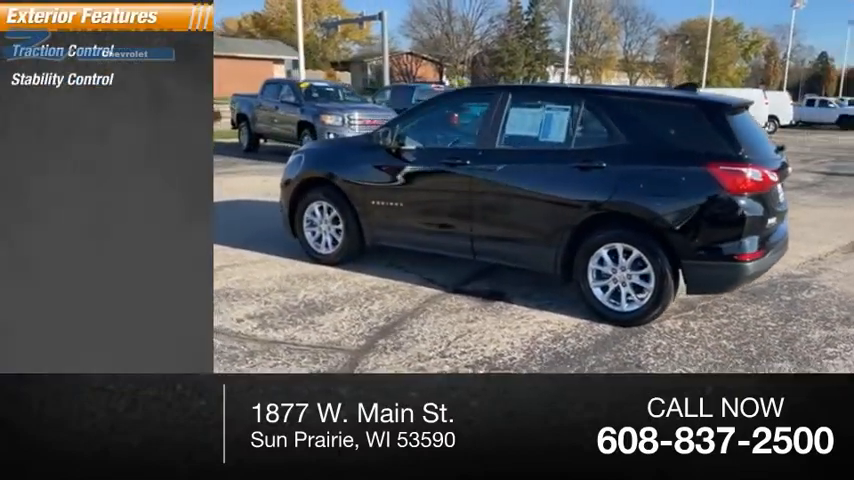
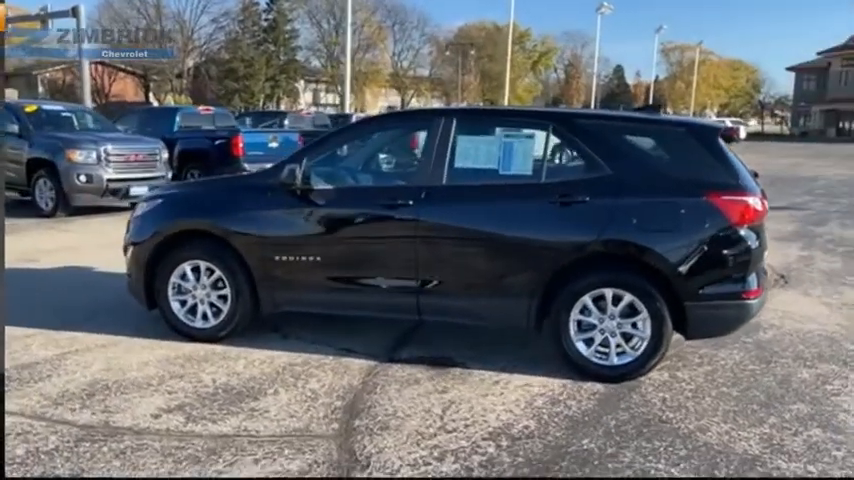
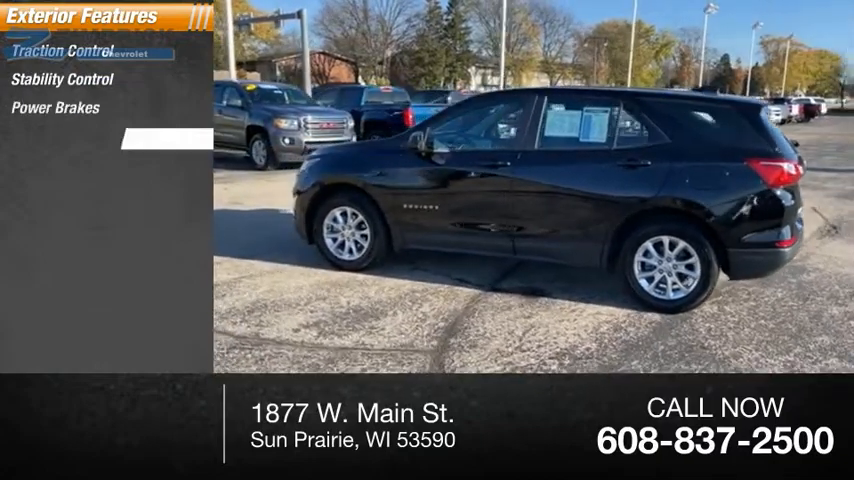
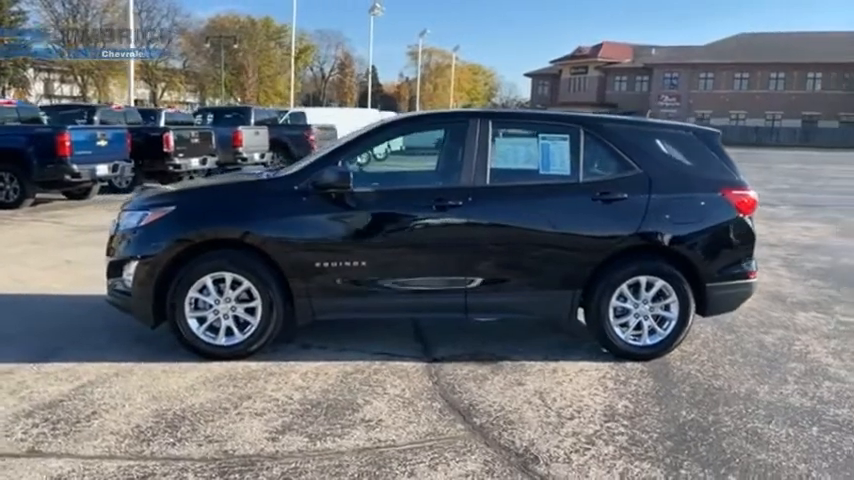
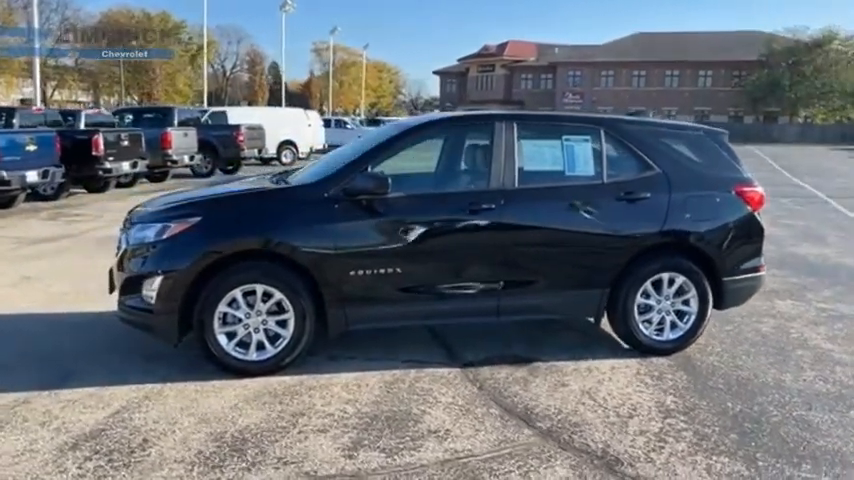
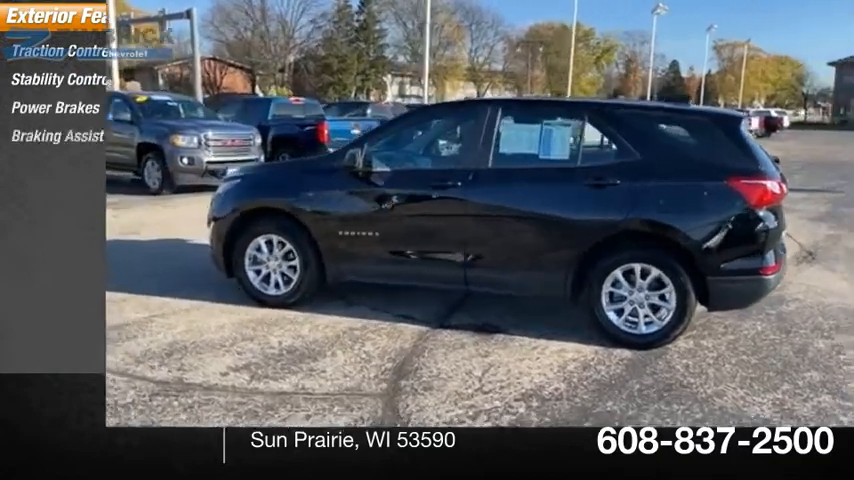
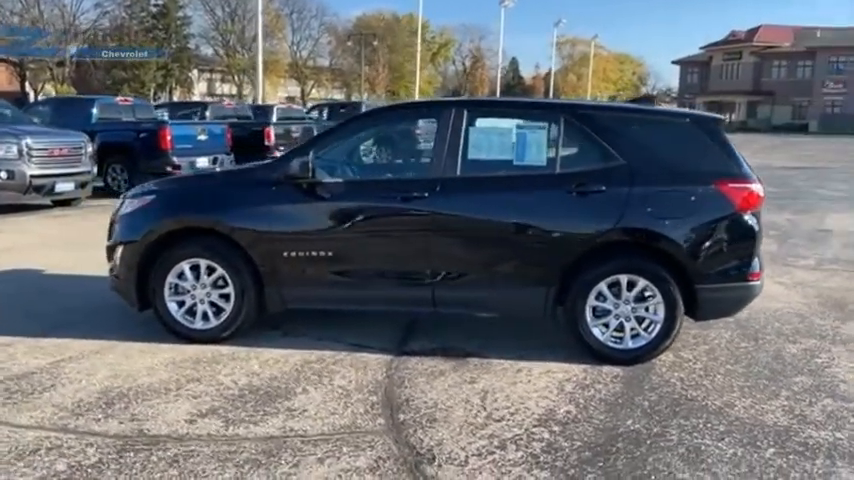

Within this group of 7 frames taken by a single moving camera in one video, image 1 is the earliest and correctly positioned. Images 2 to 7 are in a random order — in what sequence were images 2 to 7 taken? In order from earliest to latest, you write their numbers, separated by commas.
3, 6, 2, 7, 4, 5
